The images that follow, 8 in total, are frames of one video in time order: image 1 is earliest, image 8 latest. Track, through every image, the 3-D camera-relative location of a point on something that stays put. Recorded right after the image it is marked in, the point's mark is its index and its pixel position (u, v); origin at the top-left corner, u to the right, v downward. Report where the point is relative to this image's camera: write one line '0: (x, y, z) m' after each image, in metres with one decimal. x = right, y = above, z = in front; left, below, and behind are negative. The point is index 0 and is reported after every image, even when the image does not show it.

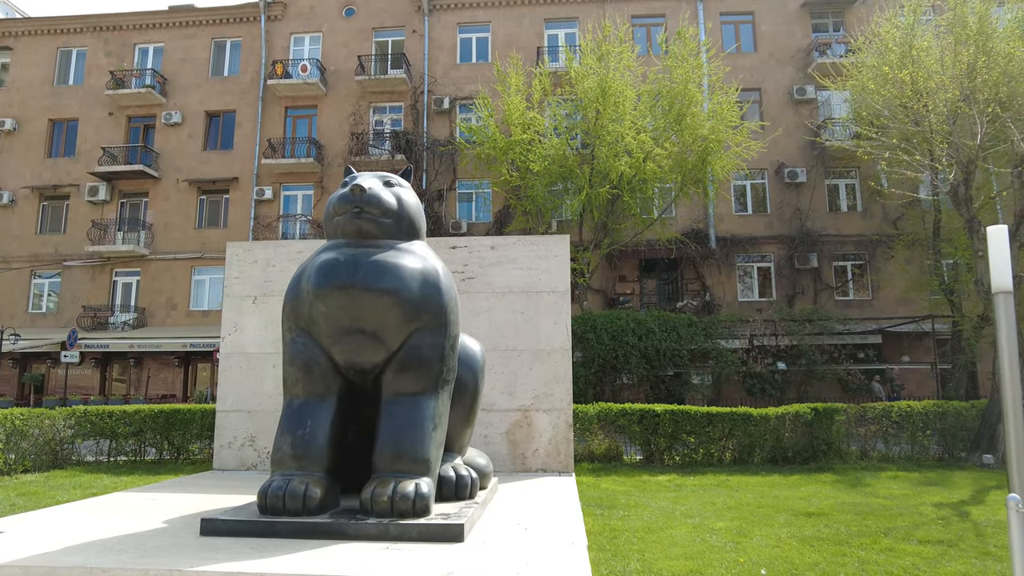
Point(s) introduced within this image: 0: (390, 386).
0: (-0.7, -0.5, +3.5) m
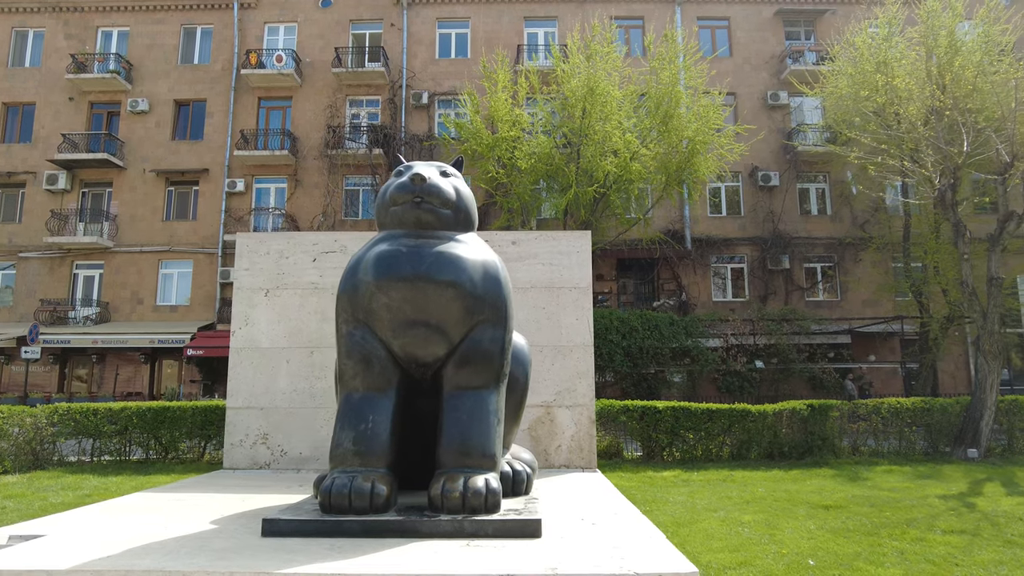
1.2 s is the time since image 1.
0: (-0.3, -0.5, +3.4) m
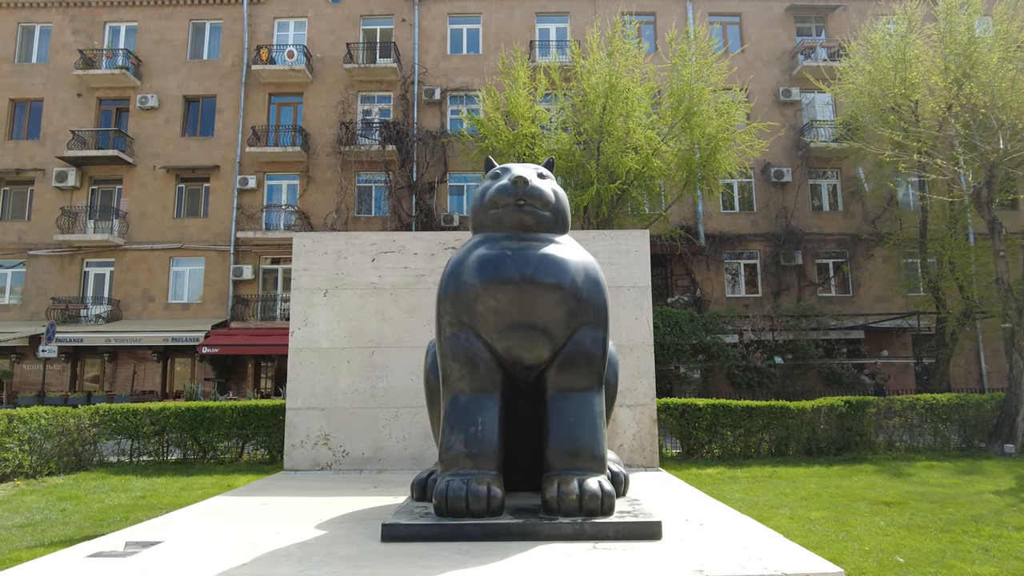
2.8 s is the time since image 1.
0: (+0.2, -0.5, +3.4) m
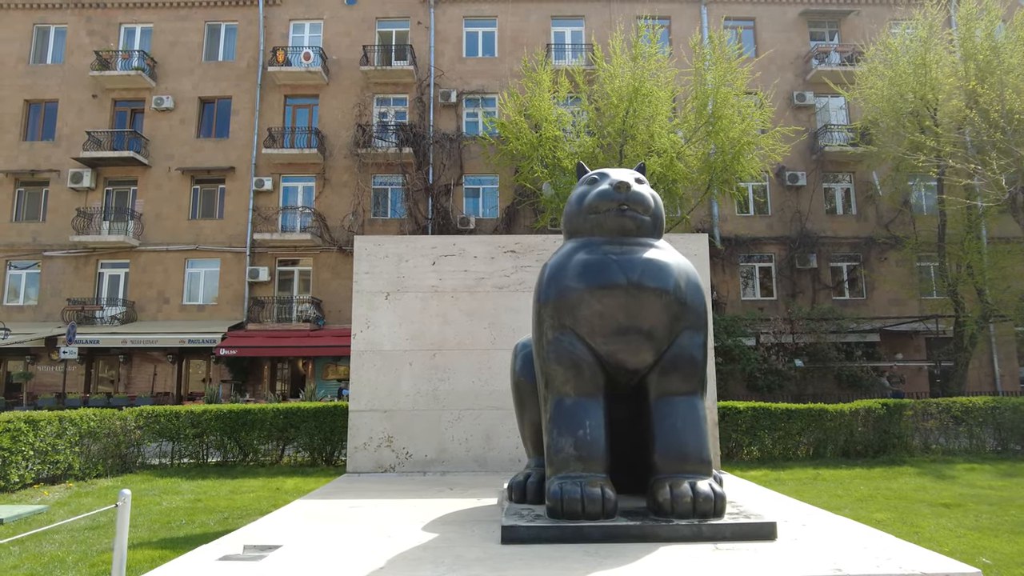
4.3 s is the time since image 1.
0: (+0.8, -0.5, +3.5) m
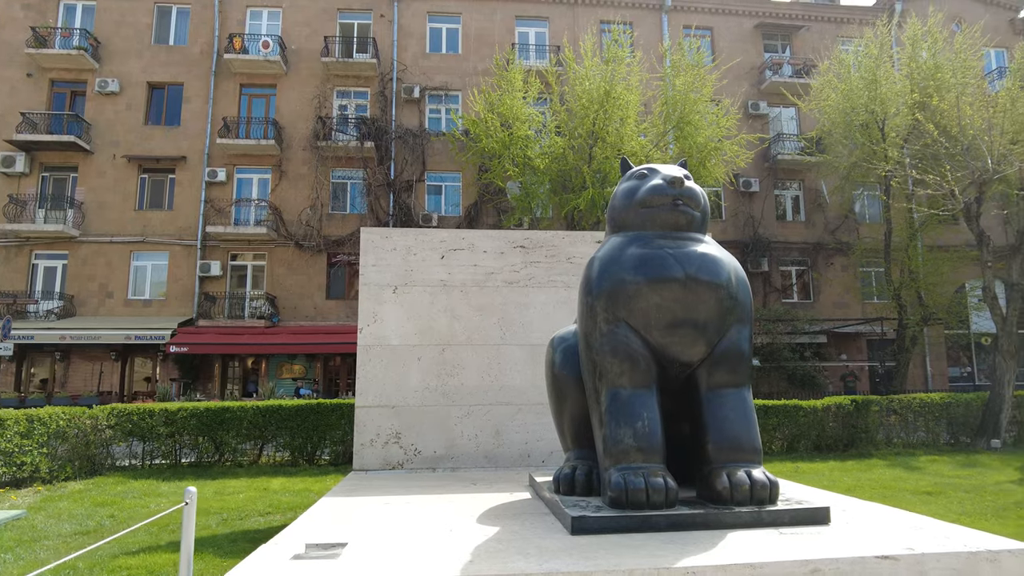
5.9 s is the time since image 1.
0: (+1.1, -0.5, +3.6) m
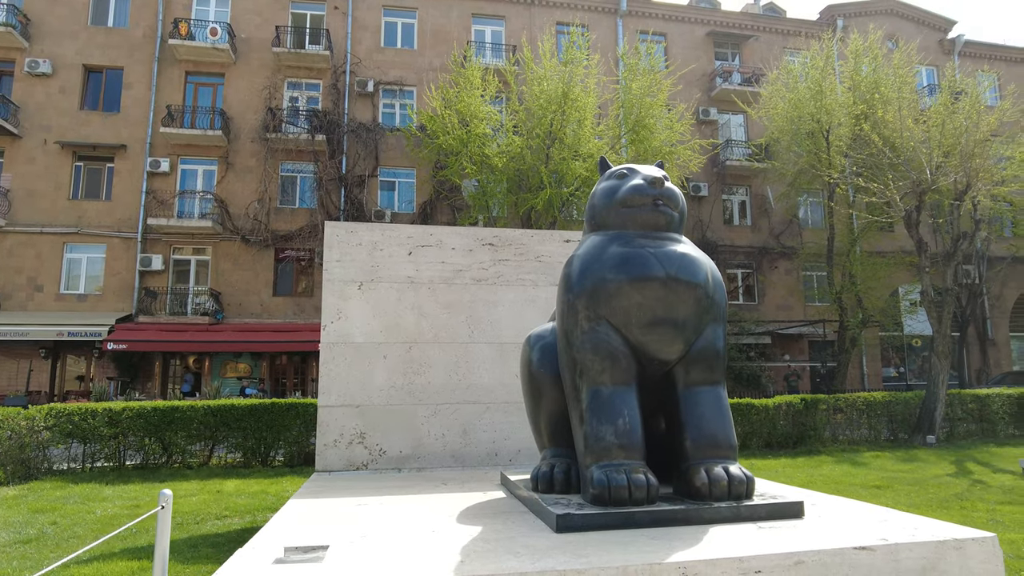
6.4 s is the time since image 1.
0: (+1.0, -0.5, +3.6) m
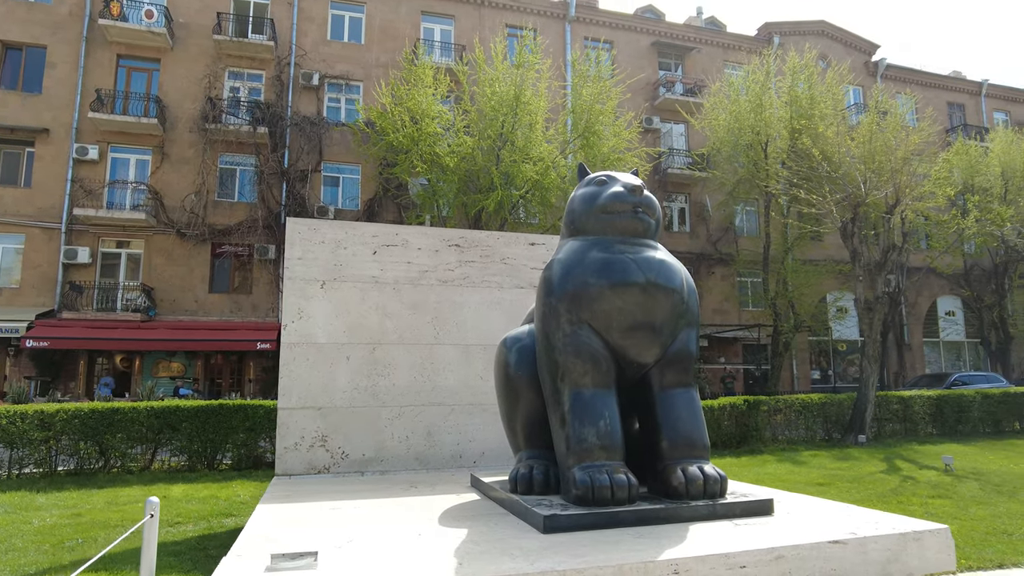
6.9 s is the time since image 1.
0: (+0.9, -0.5, +3.7) m
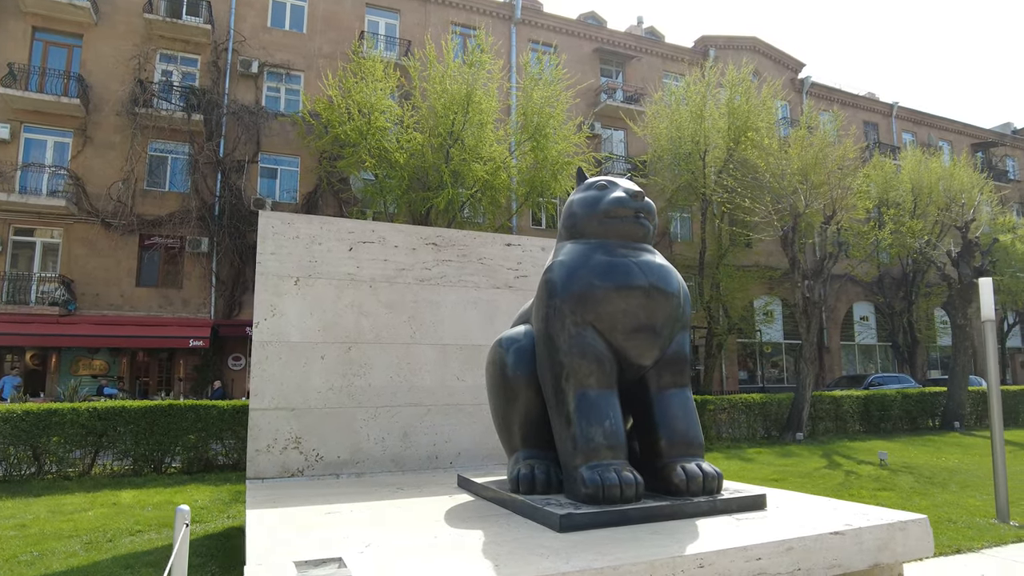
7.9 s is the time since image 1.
0: (+0.9, -0.5, +3.8) m
